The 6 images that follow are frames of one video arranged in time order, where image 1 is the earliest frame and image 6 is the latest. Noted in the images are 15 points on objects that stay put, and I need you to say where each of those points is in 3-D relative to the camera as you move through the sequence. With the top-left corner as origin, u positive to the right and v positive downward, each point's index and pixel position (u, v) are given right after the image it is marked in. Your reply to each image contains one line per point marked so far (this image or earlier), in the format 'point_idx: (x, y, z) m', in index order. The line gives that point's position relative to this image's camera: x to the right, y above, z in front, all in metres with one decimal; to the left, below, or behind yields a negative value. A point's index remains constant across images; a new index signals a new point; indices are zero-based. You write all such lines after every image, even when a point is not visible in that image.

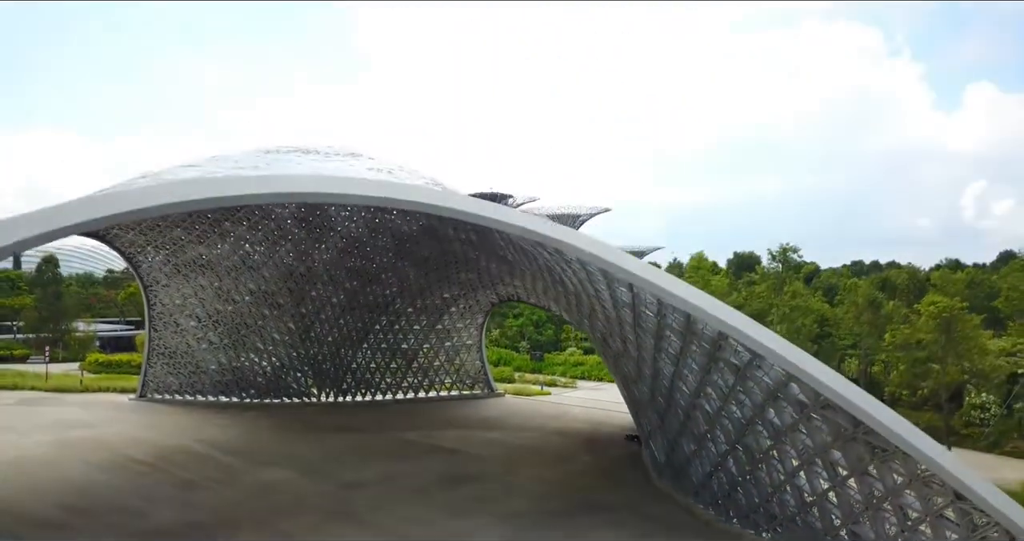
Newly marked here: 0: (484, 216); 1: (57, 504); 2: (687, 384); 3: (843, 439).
0: (-0.1, +0.6, +8.3) m
1: (-8.2, -4.2, +12.9) m
2: (+2.7, -1.8, +11.0) m
3: (+3.9, -1.9, +8.3) m
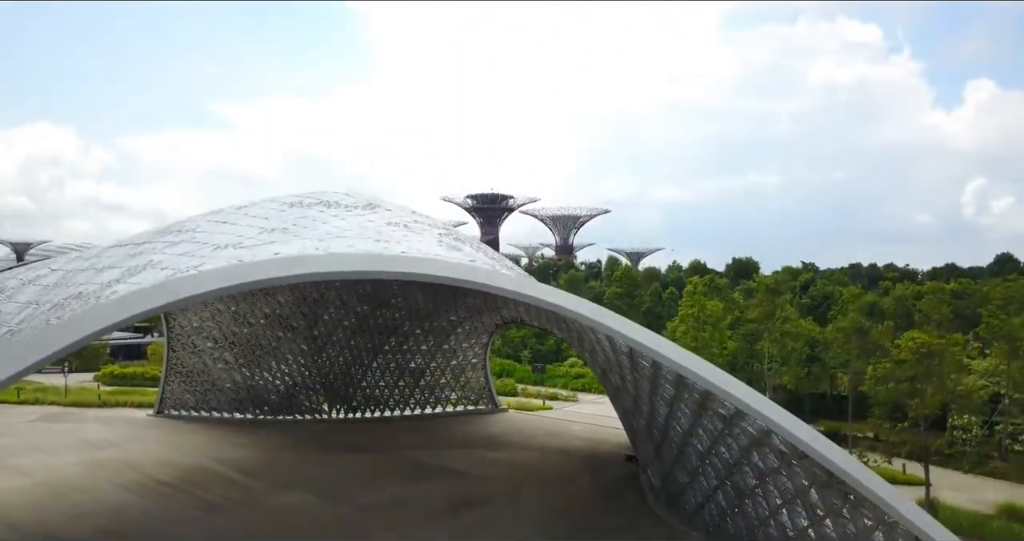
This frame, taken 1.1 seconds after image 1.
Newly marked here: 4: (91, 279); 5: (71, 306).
0: (0.0, -0.2, +9.2) m
1: (-8.1, -5.0, +13.9) m
2: (+2.8, -2.6, +12.0) m
3: (+4.0, -2.8, +9.3) m
4: (-6.3, -0.1, +10.6) m
5: (-5.7, -0.5, +9.2) m
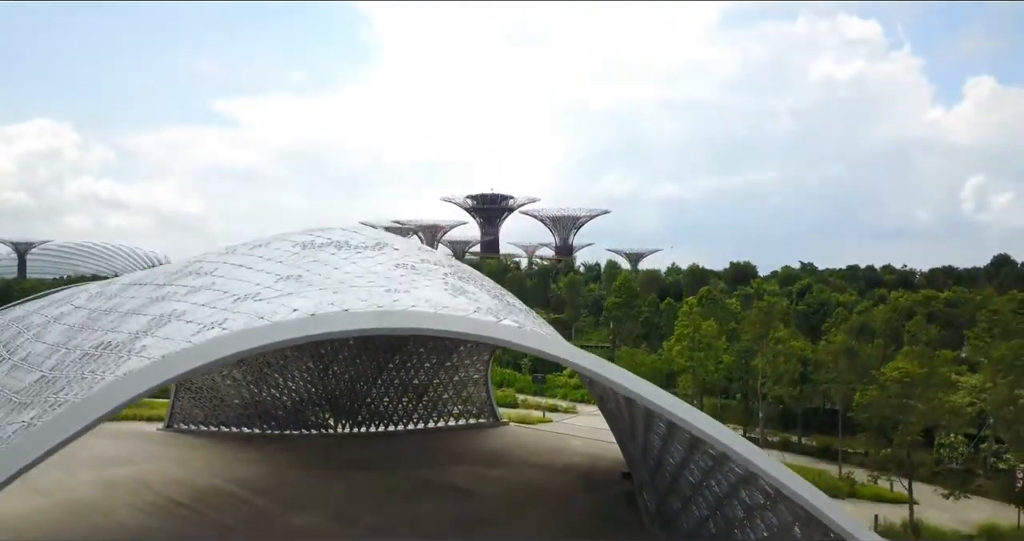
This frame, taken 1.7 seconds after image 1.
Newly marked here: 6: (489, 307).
0: (+0.1, -0.9, +9.8) m
1: (-8.1, -5.7, +14.5) m
2: (+2.9, -3.3, +12.6) m
3: (+4.0, -3.5, +9.9) m
4: (-6.3, -0.9, +11.3) m
5: (-5.7, -1.2, +9.9) m
6: (-0.4, -0.6, +11.6) m
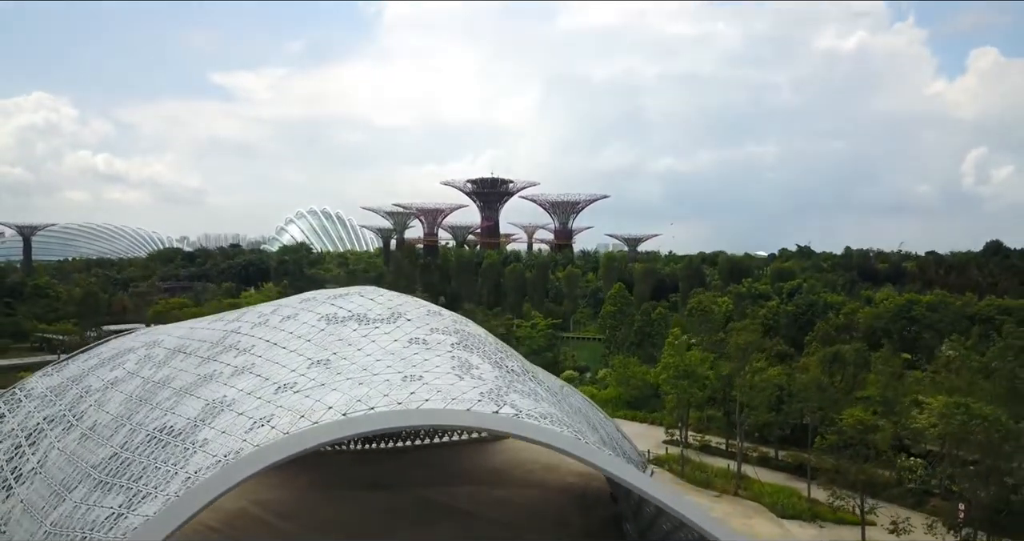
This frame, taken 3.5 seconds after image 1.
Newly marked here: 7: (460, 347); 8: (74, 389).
0: (0.0, -2.6, +11.8) m
1: (-8.1, -7.2, +16.6) m
2: (+2.8, -4.8, +14.6) m
3: (+4.0, -5.1, +12.0) m
4: (-6.3, -2.5, +13.2) m
5: (-5.7, -2.9, +11.8) m
6: (-0.4, -2.2, +13.5) m
7: (-1.1, -1.6, +15.3) m
8: (-9.7, -2.6, +15.9) m
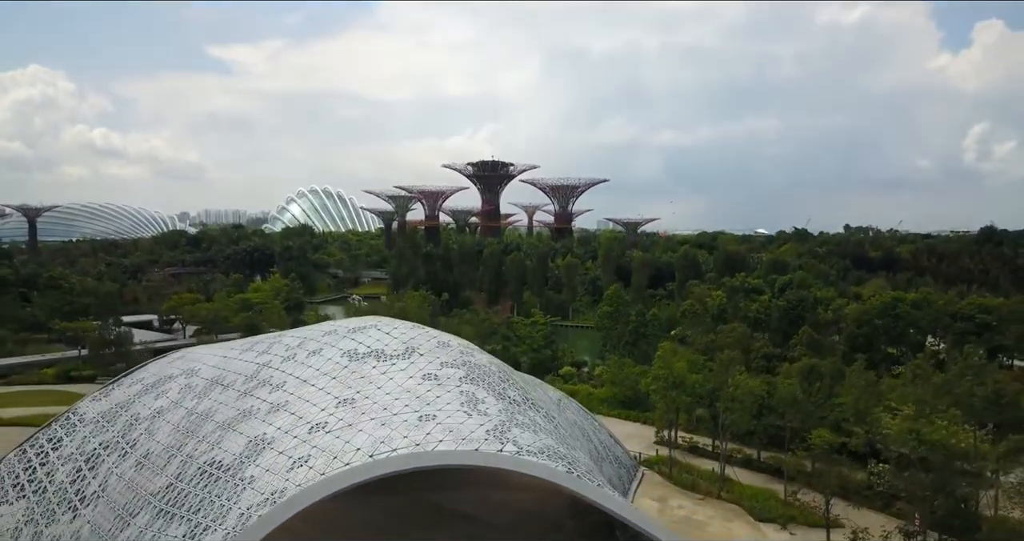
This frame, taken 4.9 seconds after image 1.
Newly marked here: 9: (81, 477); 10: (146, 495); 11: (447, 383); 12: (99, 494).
0: (+0.1, -3.7, +13.7) m
1: (-8.0, -8.2, +18.7) m
2: (+2.9, -5.9, +16.6) m
3: (+4.0, -6.2, +14.0) m
4: (-6.2, -3.6, +15.1) m
5: (-5.7, -4.0, +13.8) m
6: (-0.3, -3.2, +15.4) m
7: (-1.1, -2.6, +17.2) m
8: (-9.7, -3.6, +17.8) m
9: (-9.9, -4.7, +16.5) m
10: (-7.5, -4.6, +14.6) m
11: (-1.5, -2.6, +16.7) m
12: (-9.1, -4.9, +15.7) m
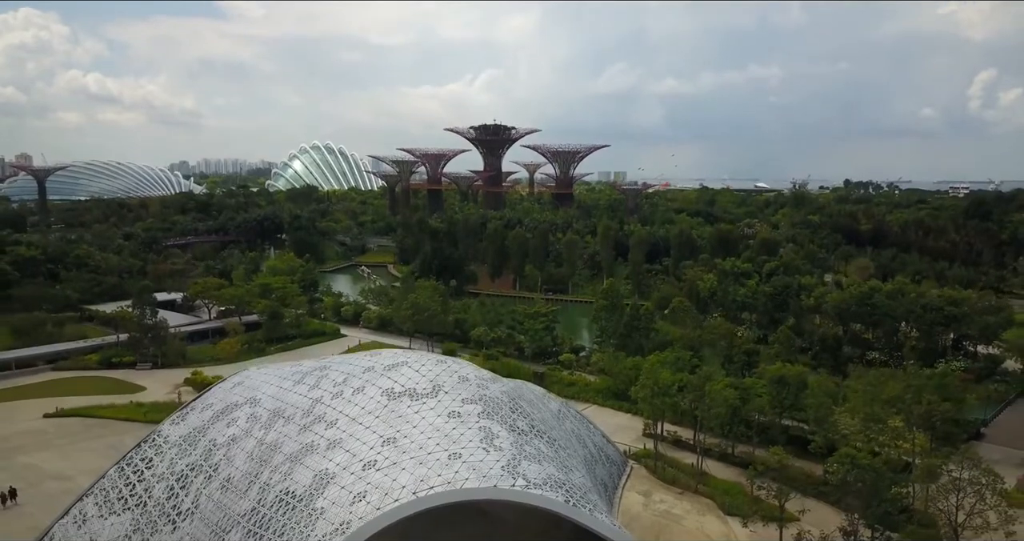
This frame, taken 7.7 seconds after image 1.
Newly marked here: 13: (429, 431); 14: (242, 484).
0: (+0.3, -5.6, +17.7) m
1: (-7.8, -9.6, +23.0) m
2: (+3.1, -7.5, +20.7) m
3: (+4.3, -8.1, +18.1) m
4: (-6.0, -5.3, +19.1) m
5: (-5.4, -5.9, +17.7) m
6: (-0.1, -5.0, +19.3) m
7: (-0.8, -4.3, +21.1) m
8: (-9.4, -5.2, +21.8) m
9: (-9.6, -6.4, +20.5) m
10: (-7.2, -6.4, +18.6) m
11: (-1.3, -4.3, +20.6) m
12: (-8.8, -6.6, +19.7) m
13: (-2.3, -4.4, +19.8) m
14: (-7.4, -5.8, +19.4) m
